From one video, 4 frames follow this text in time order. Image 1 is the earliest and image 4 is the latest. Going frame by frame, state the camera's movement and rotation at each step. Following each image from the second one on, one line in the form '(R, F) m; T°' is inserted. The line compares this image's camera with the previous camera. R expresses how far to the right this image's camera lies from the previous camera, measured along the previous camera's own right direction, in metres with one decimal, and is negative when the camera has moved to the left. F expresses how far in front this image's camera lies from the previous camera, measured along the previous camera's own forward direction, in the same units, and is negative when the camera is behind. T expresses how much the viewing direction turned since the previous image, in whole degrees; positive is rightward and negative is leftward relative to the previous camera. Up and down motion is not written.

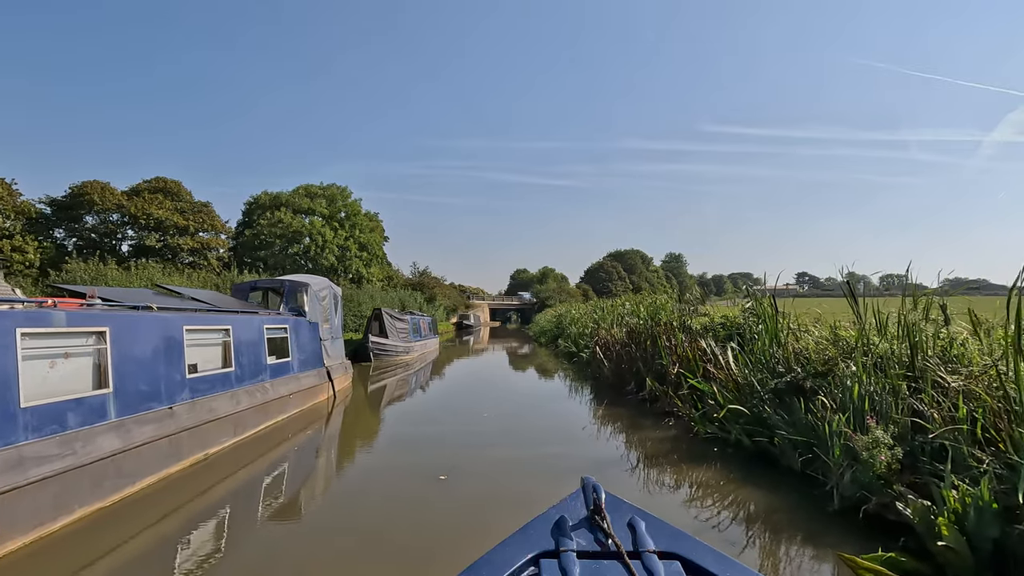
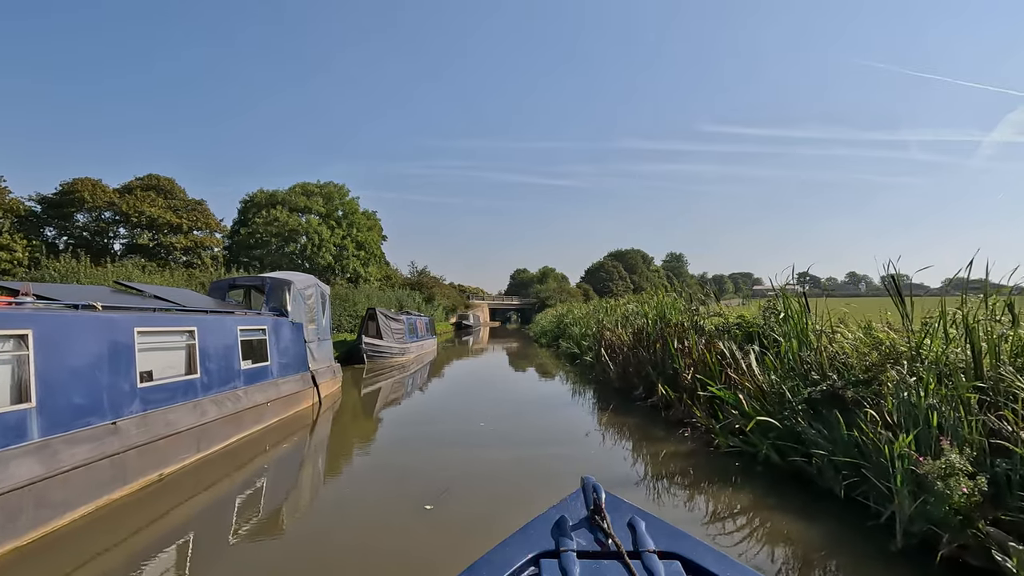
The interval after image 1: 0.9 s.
(0.0, +0.4) m; 0°
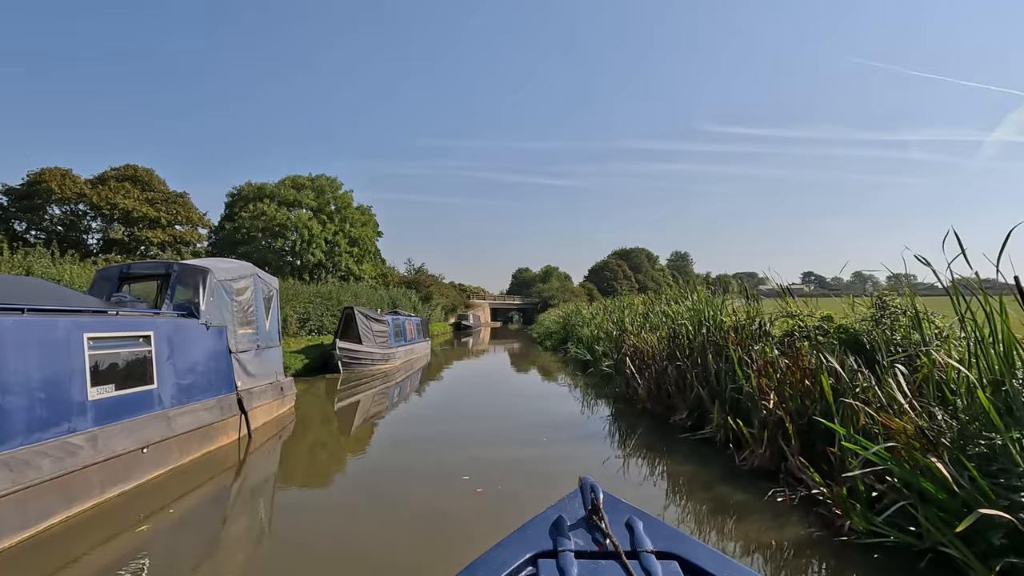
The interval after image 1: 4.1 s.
(0.0, +1.4) m; 0°
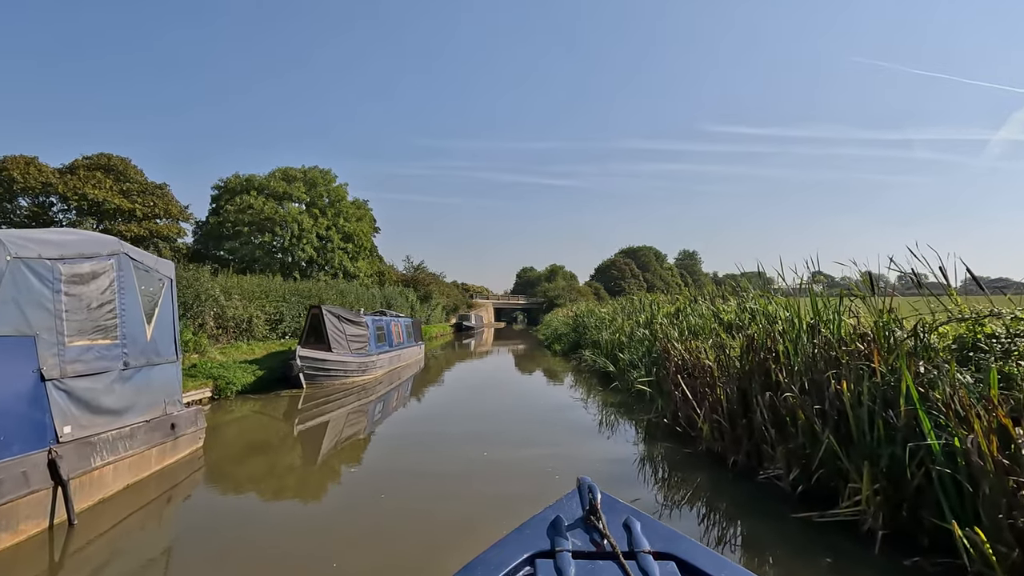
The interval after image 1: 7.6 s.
(0.0, +1.6) m; 0°
